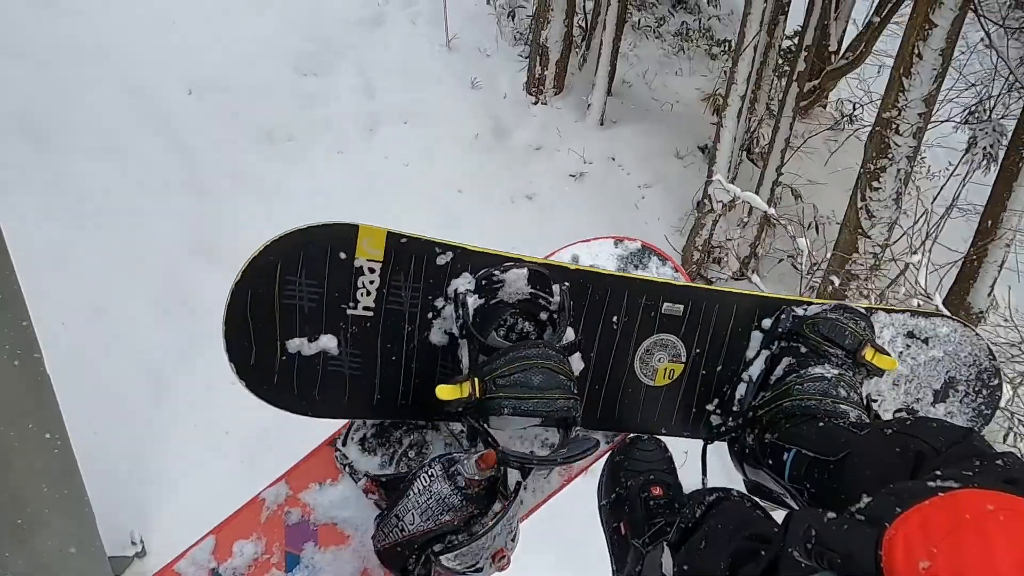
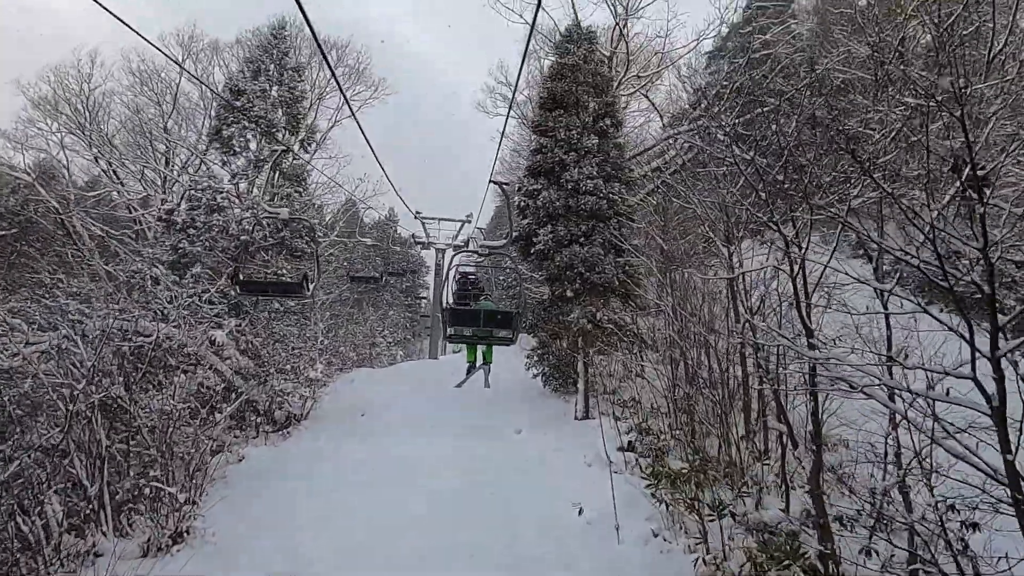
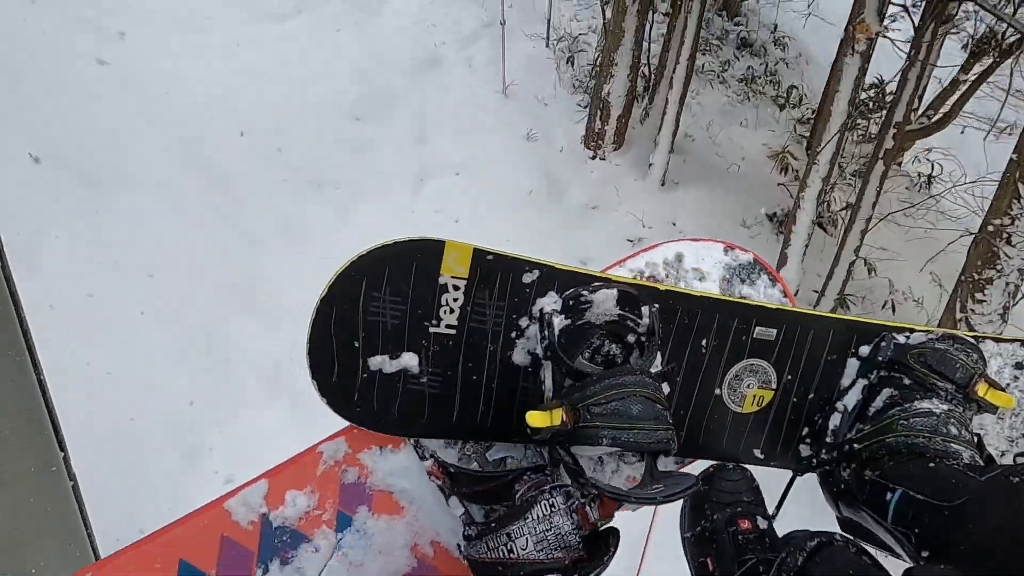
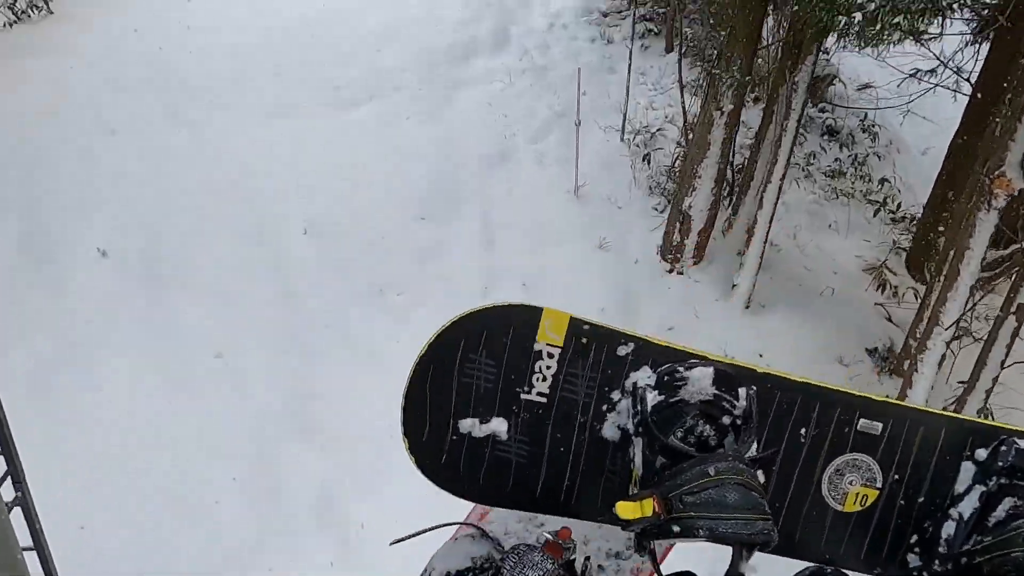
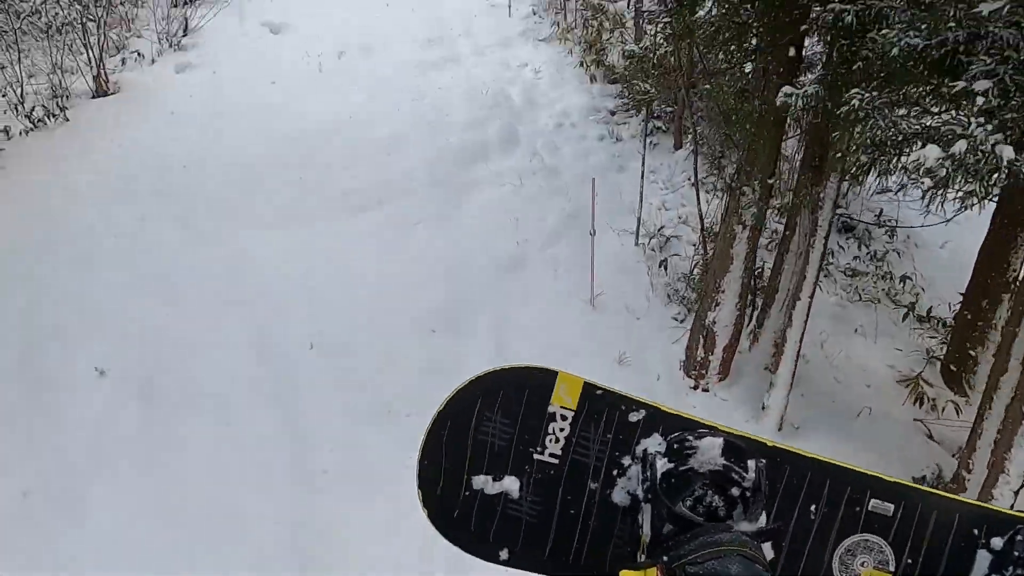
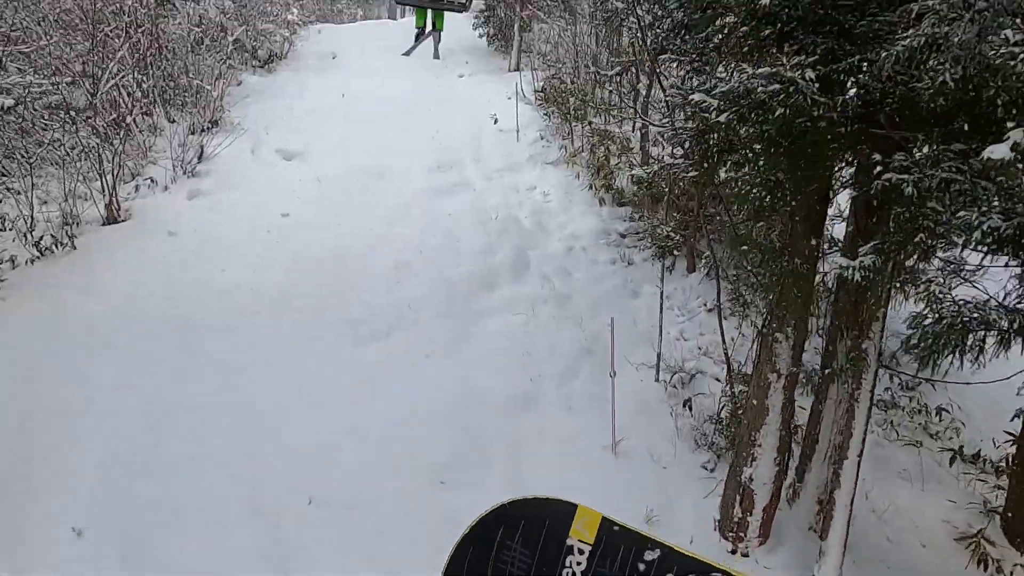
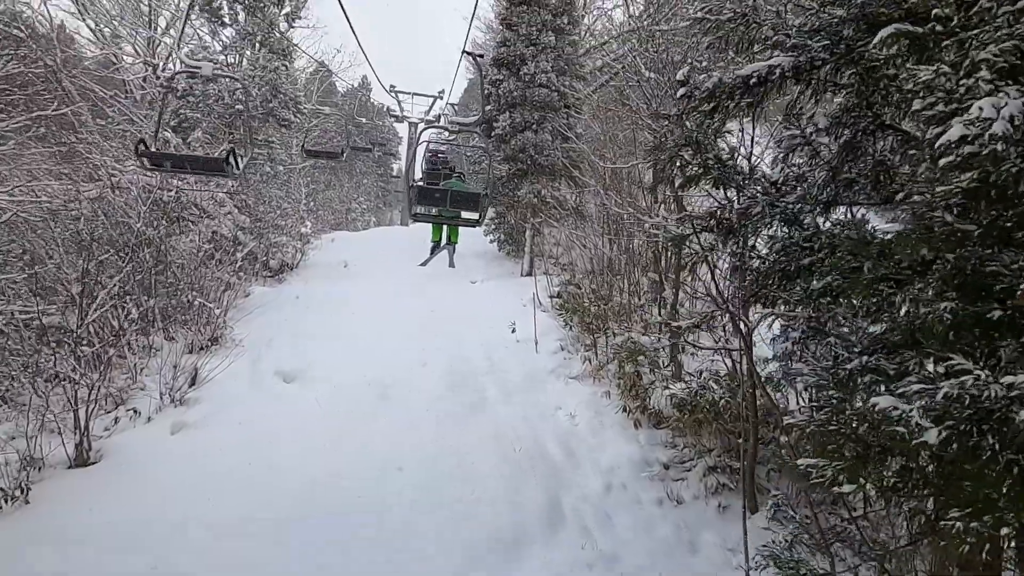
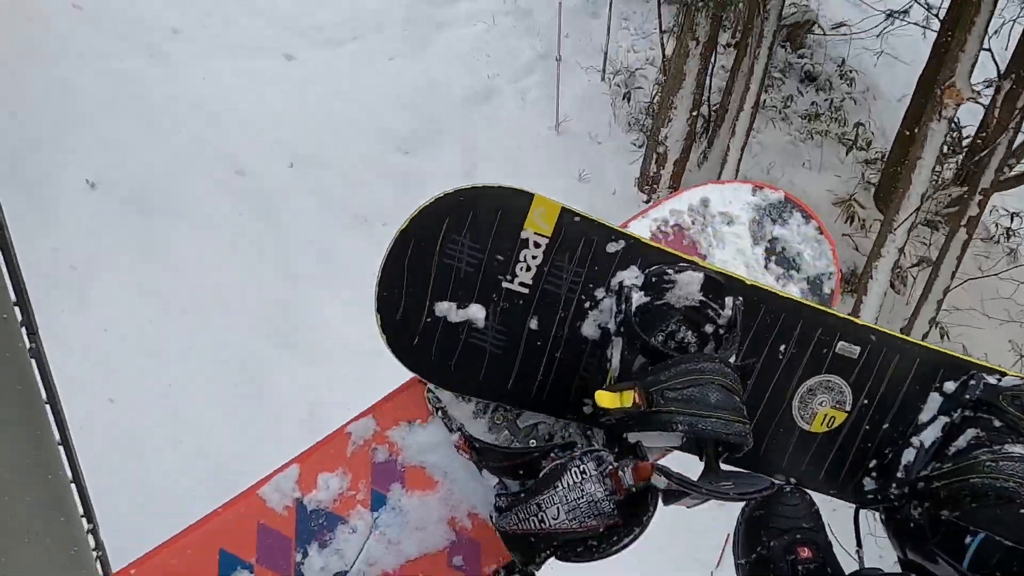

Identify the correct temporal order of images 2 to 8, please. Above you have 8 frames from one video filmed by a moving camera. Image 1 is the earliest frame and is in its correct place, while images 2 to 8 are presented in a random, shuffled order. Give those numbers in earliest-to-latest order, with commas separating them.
3, 8, 4, 5, 6, 7, 2
